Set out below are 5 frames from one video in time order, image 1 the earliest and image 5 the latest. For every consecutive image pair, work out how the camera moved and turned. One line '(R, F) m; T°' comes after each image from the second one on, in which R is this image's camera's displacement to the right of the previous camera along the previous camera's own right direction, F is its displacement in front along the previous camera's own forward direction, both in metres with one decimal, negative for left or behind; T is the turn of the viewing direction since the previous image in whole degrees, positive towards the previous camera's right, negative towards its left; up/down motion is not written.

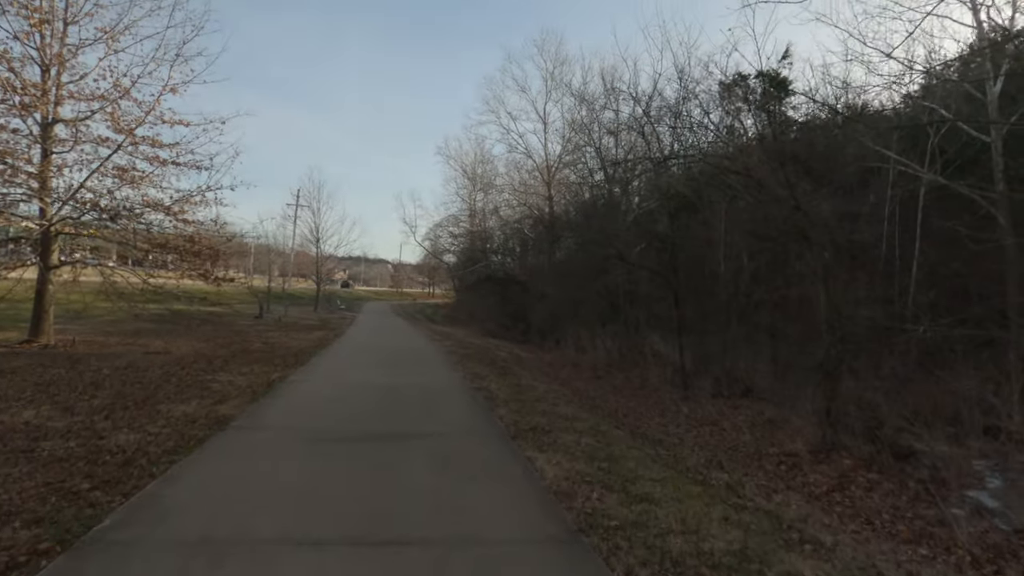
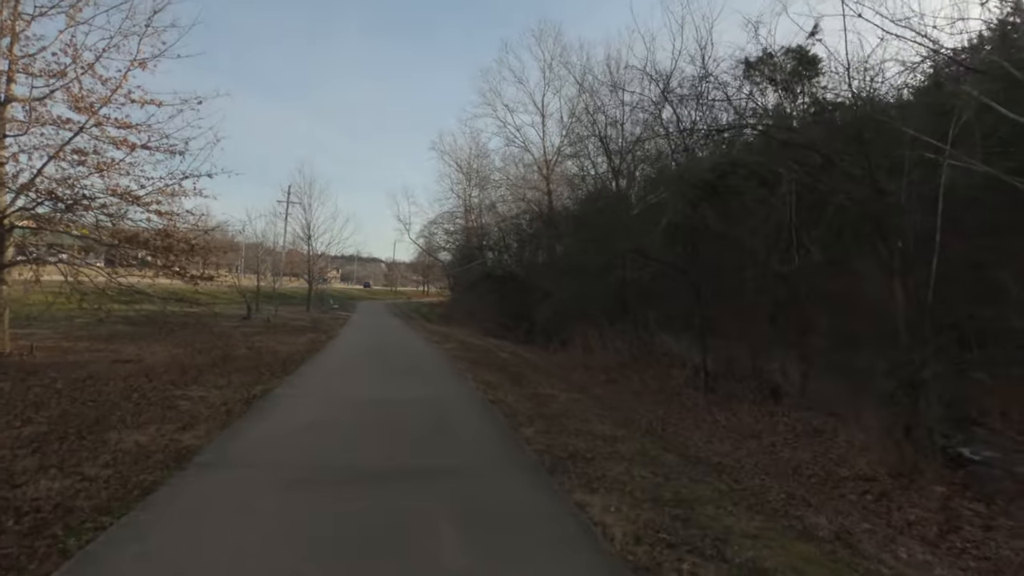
(-0.4, +1.5) m; +1°
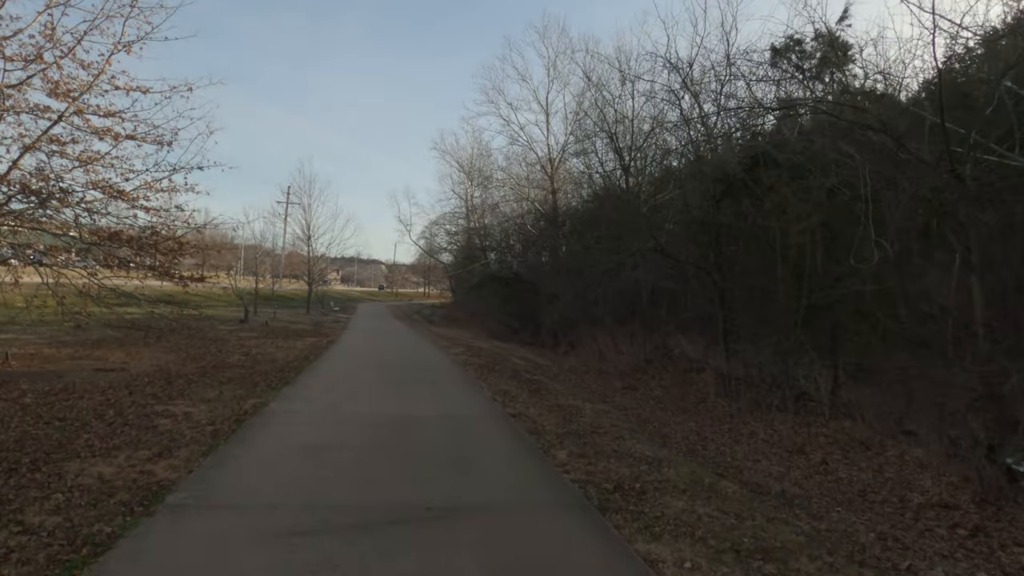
(-0.3, +1.0) m; 0°
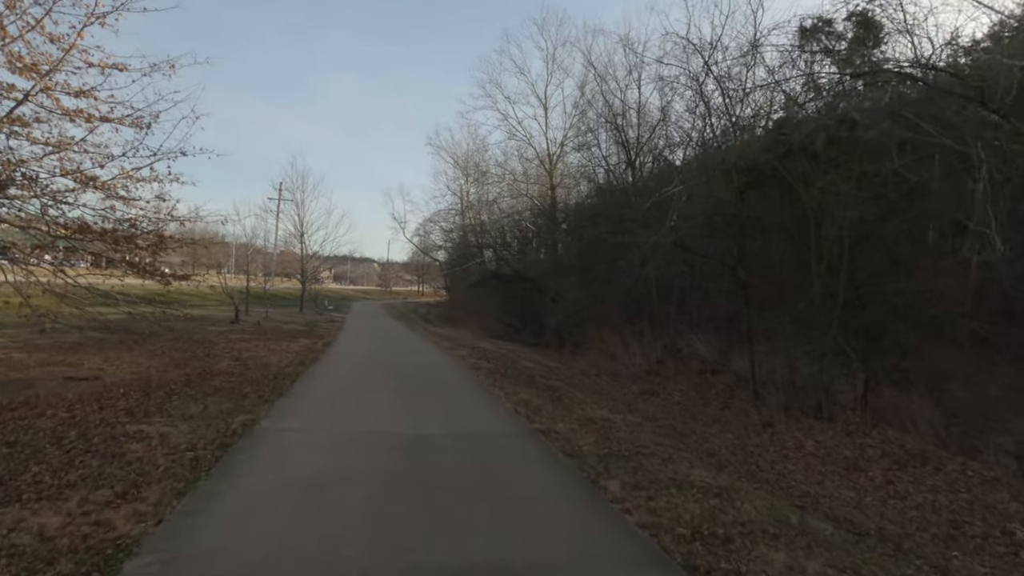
(-0.4, +1.1) m; +1°
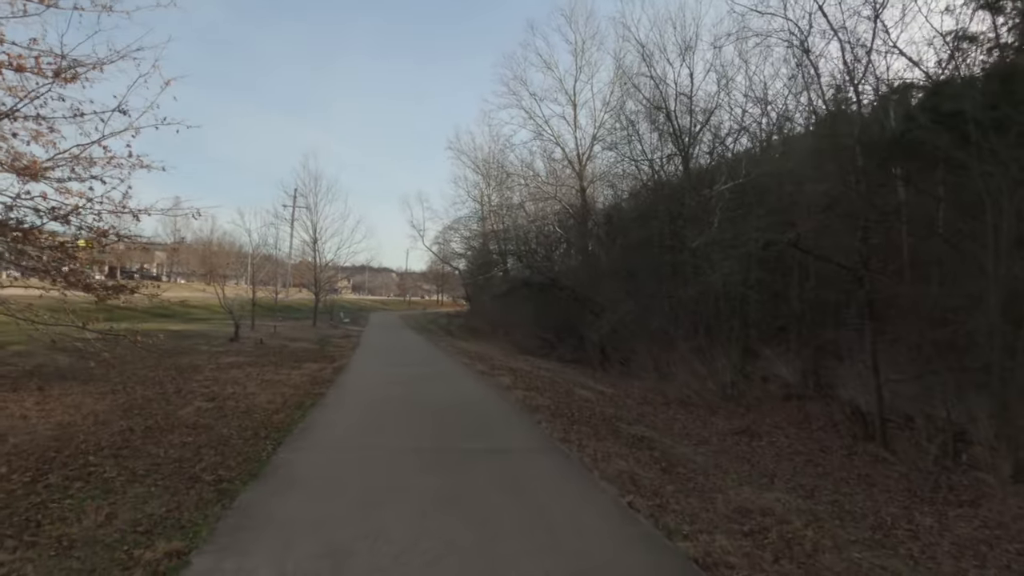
(-0.7, +3.3) m; -2°
